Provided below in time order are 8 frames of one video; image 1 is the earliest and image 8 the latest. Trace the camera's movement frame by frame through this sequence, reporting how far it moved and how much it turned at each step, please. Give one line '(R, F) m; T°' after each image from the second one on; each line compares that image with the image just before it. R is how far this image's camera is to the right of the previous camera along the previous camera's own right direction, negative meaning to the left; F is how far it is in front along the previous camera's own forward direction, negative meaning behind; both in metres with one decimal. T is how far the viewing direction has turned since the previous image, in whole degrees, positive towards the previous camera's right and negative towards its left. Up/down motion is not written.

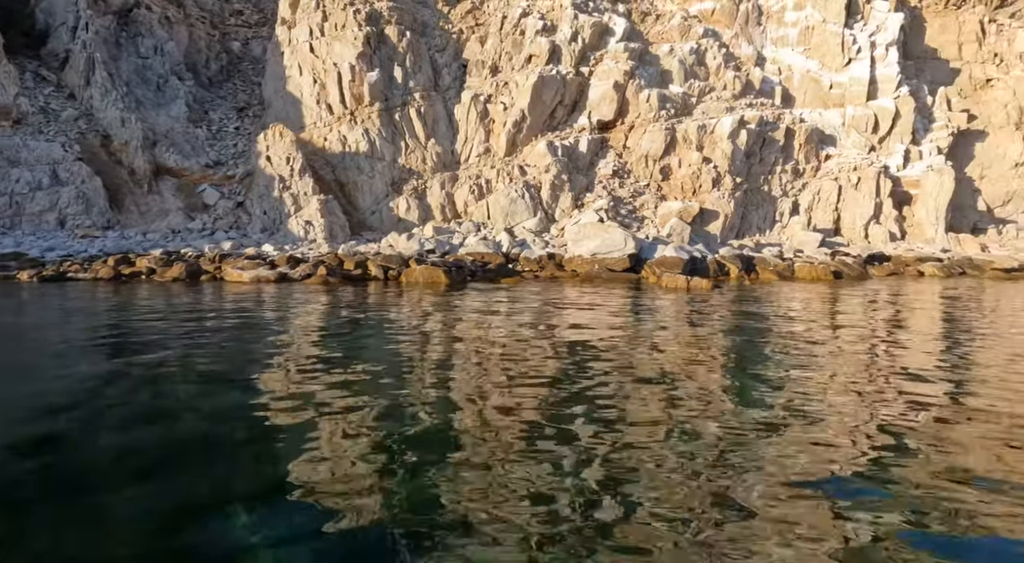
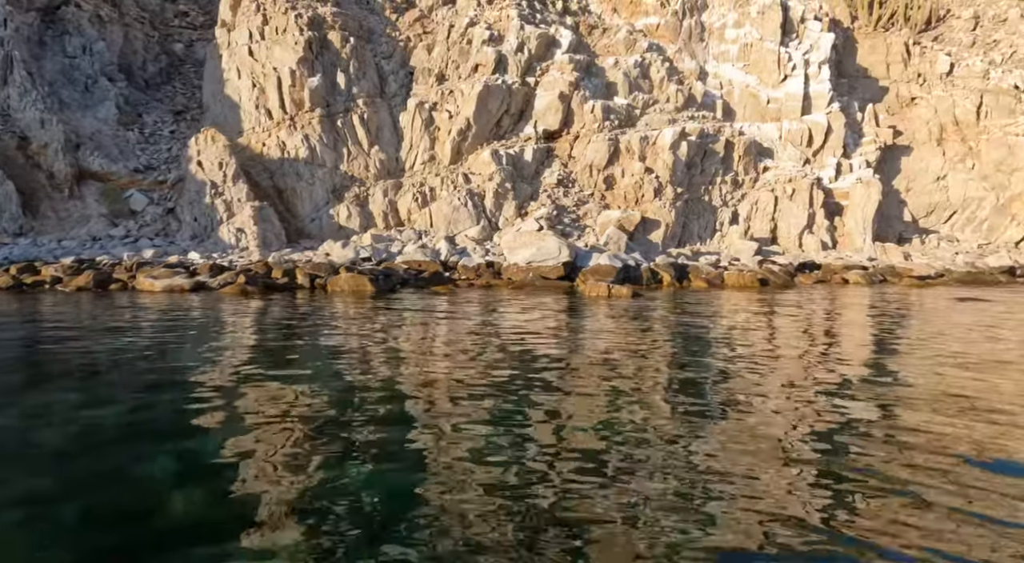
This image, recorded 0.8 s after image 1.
(+0.4, 0.0) m; +4°
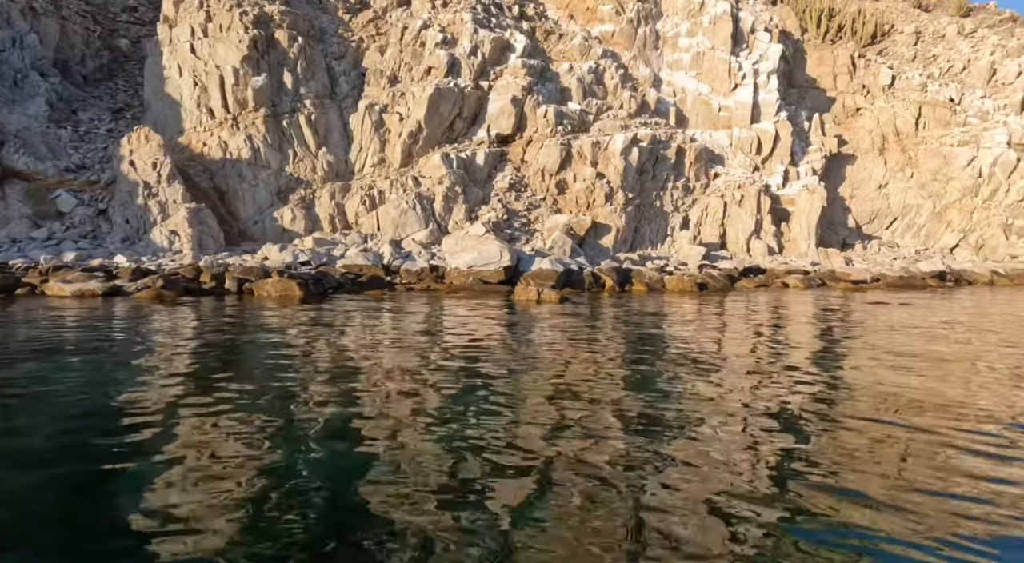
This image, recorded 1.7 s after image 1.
(+0.4, +0.1) m; +3°
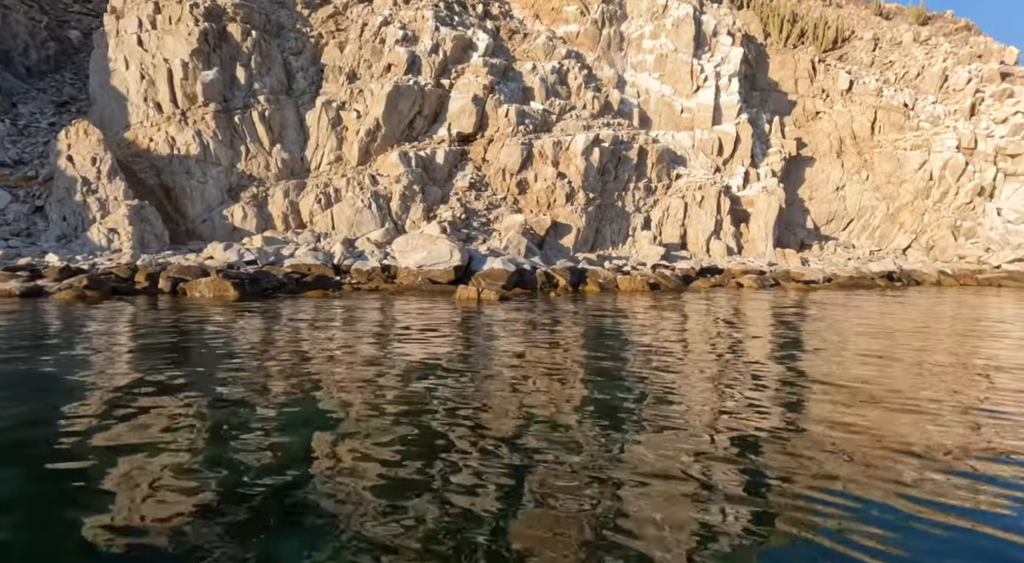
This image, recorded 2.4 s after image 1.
(+0.4, +0.2) m; +3°
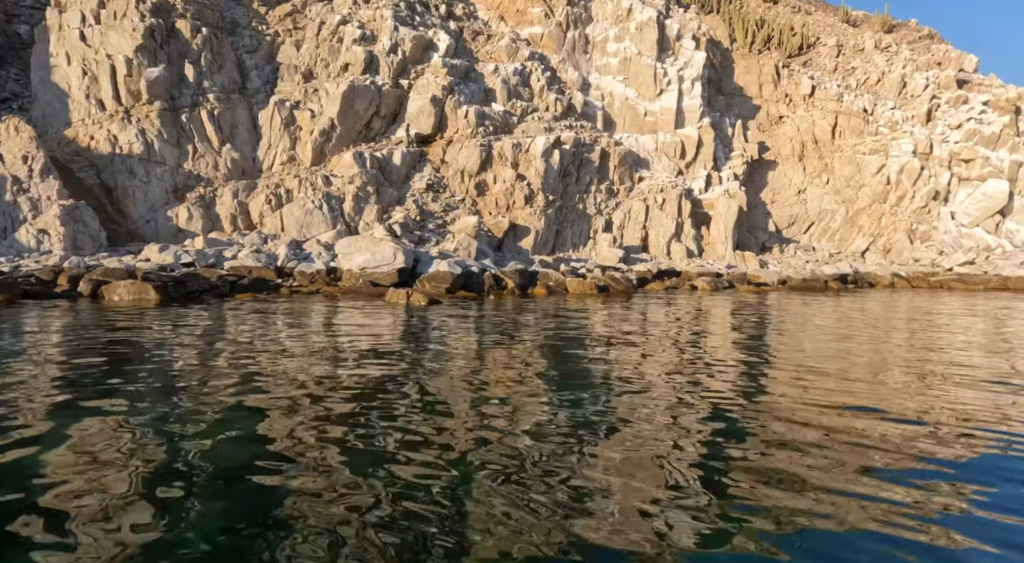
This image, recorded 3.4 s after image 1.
(+0.6, +0.2) m; +2°
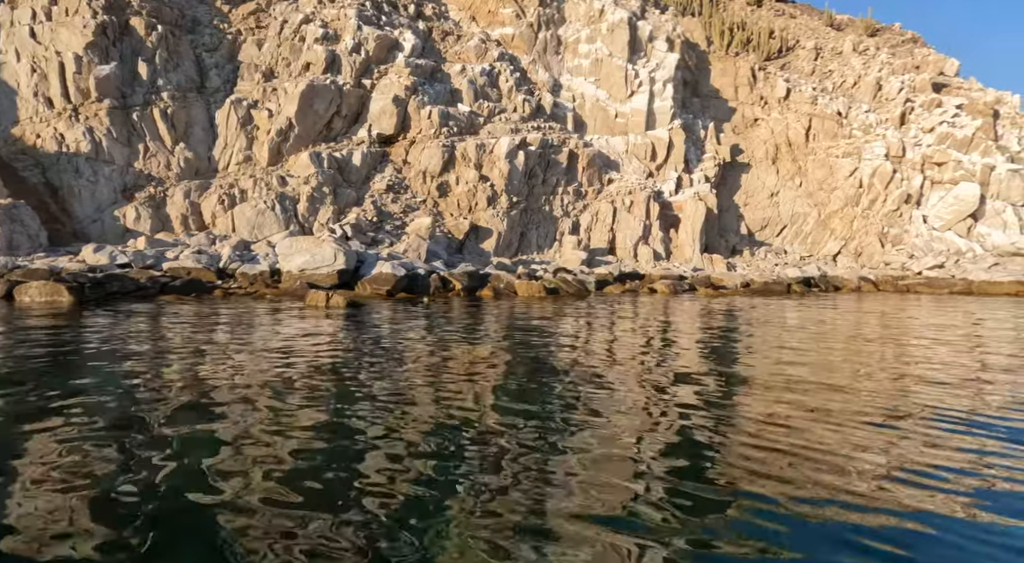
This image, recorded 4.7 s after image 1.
(+1.0, -0.1) m; +2°
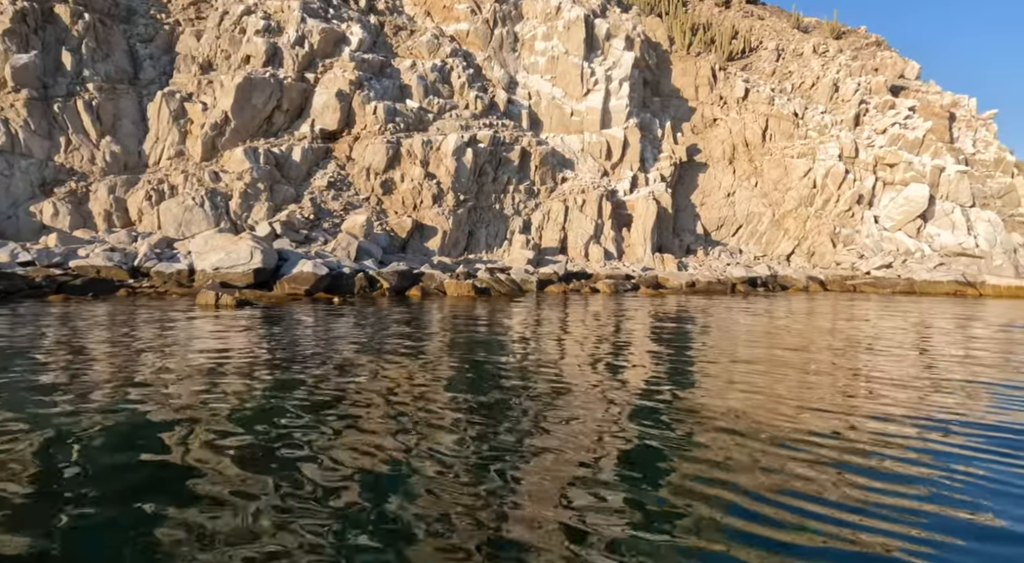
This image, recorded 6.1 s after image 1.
(+1.0, +0.1) m; +3°
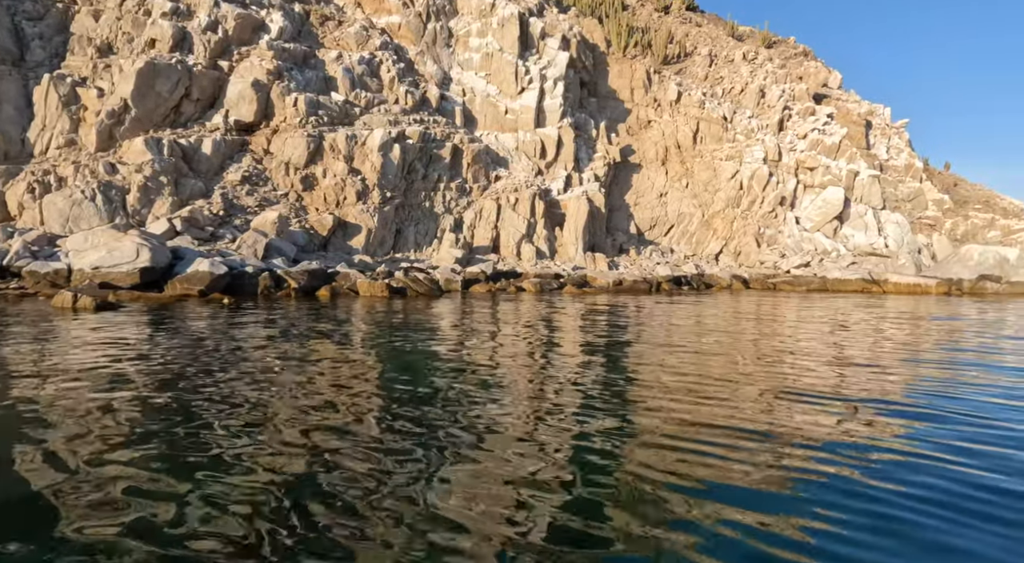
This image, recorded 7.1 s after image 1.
(+0.6, +0.7) m; +5°
